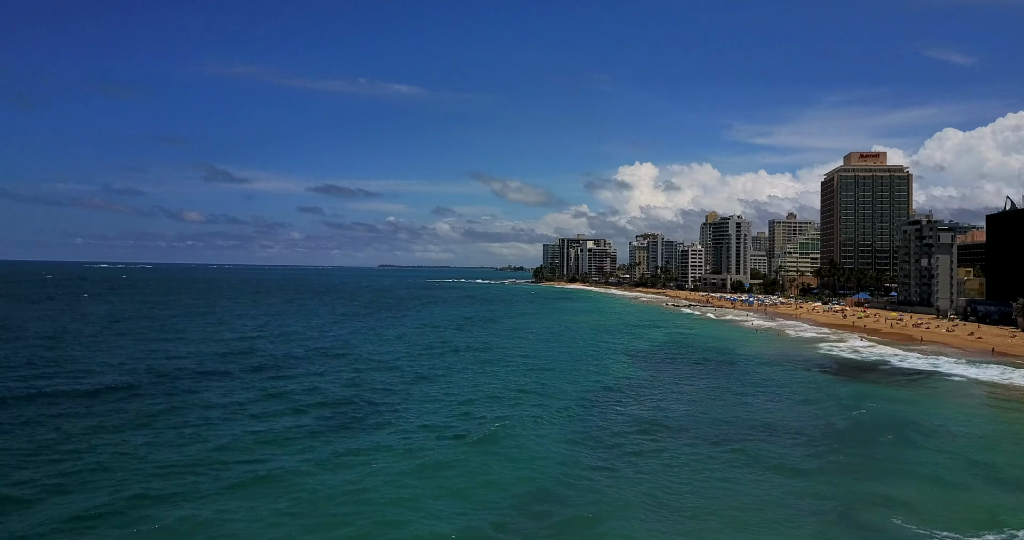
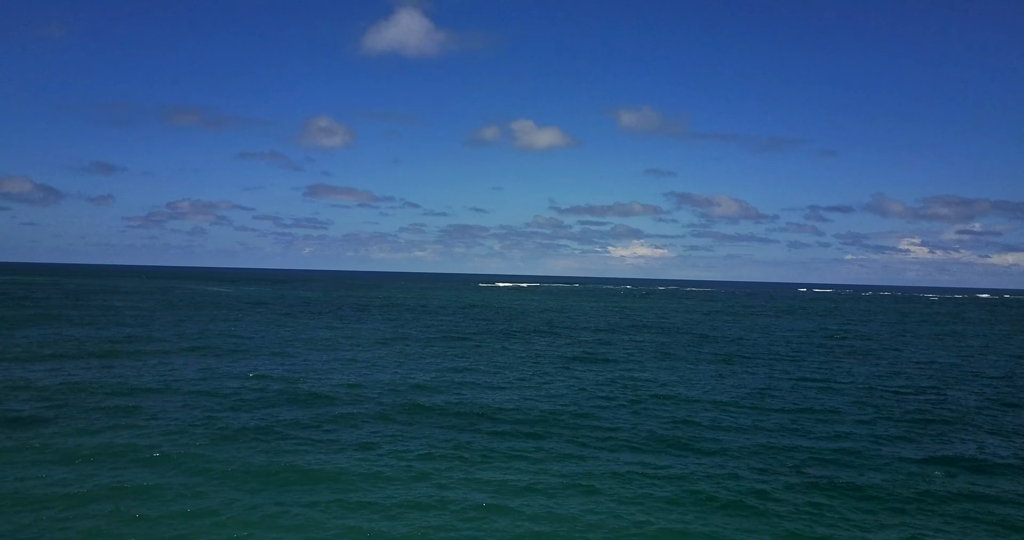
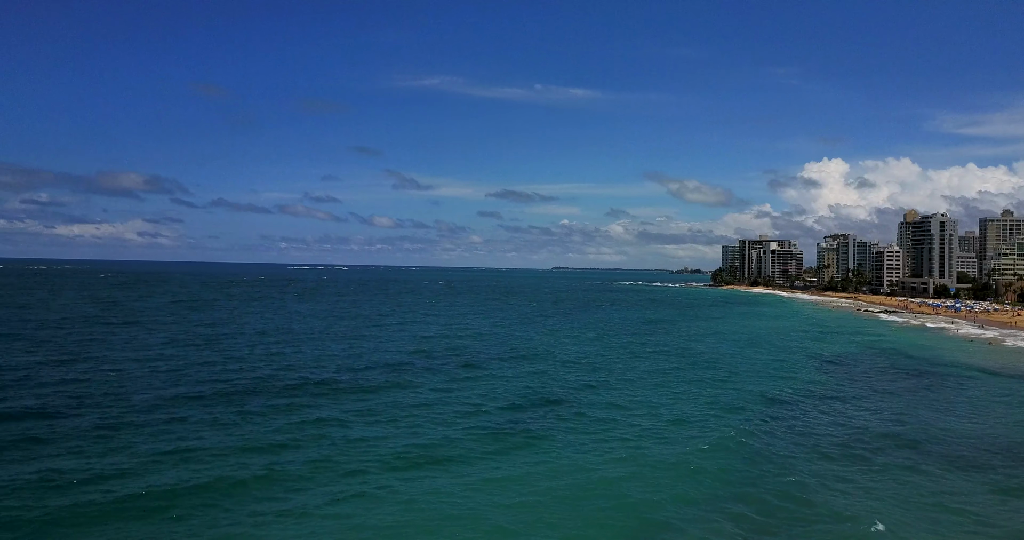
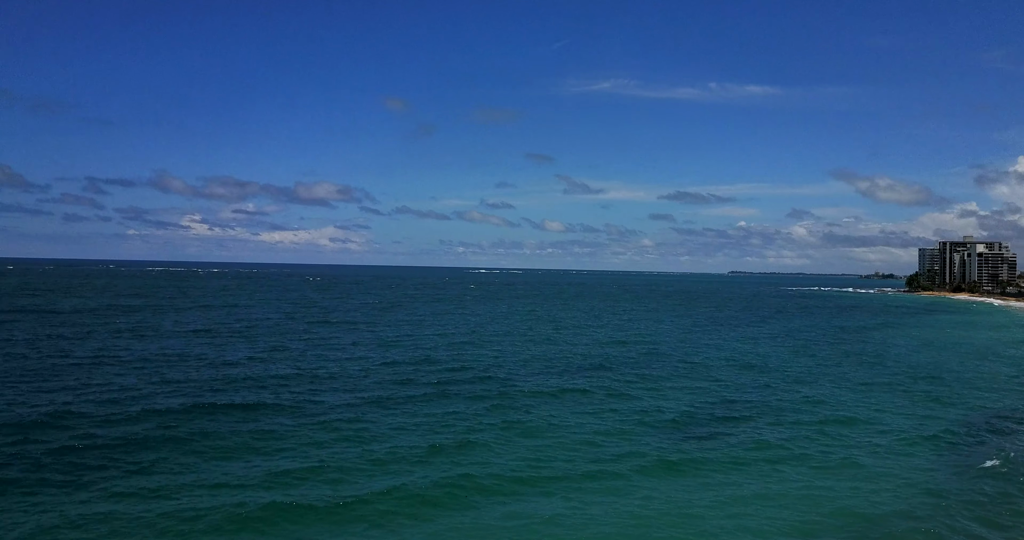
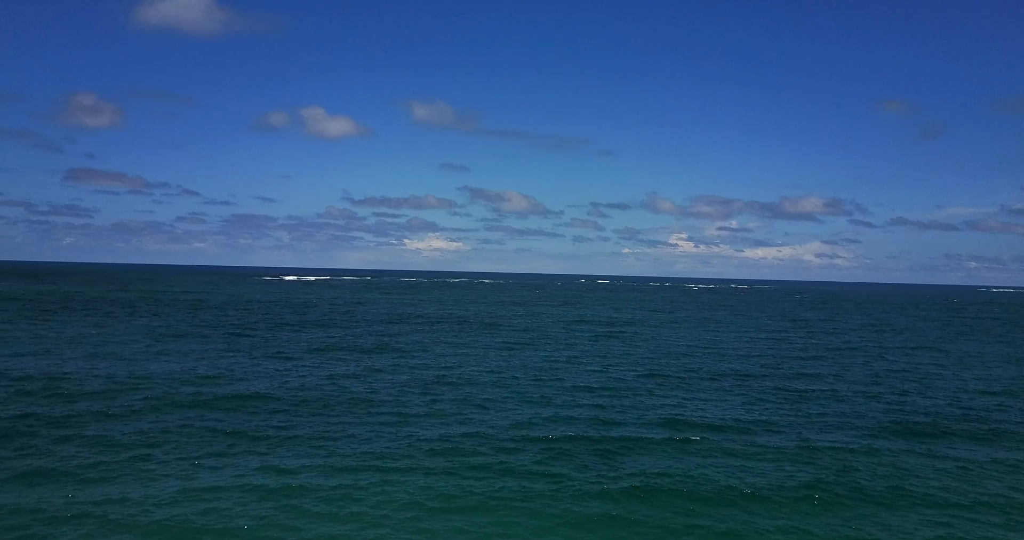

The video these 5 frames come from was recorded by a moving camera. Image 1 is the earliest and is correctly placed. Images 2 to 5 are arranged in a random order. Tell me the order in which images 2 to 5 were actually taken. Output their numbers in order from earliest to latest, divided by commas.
3, 4, 5, 2
